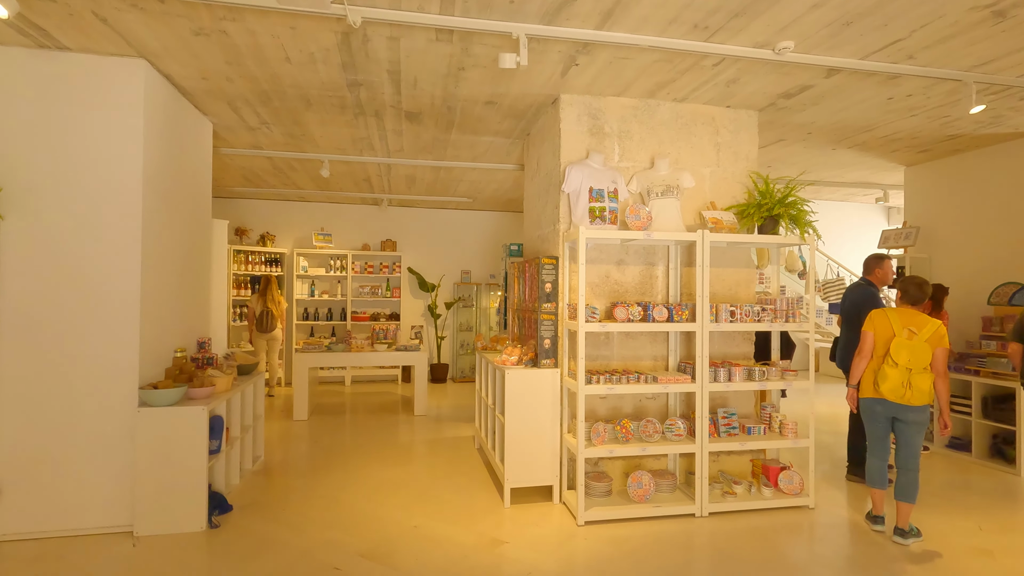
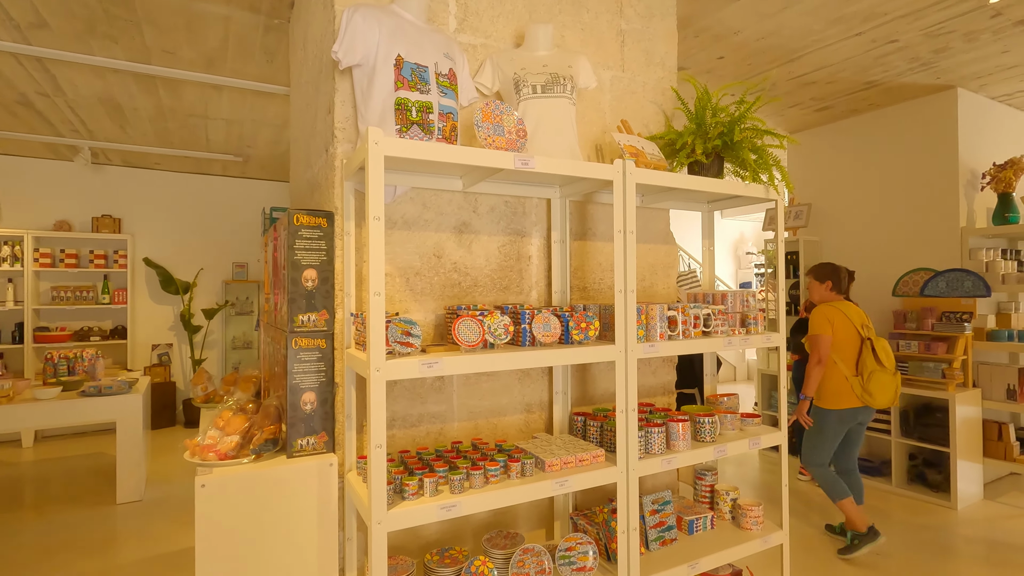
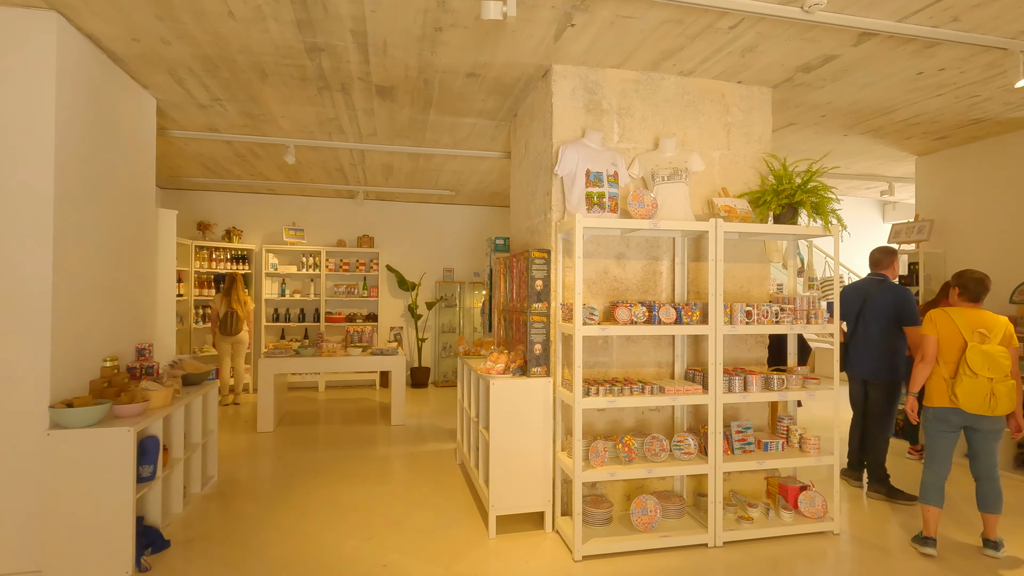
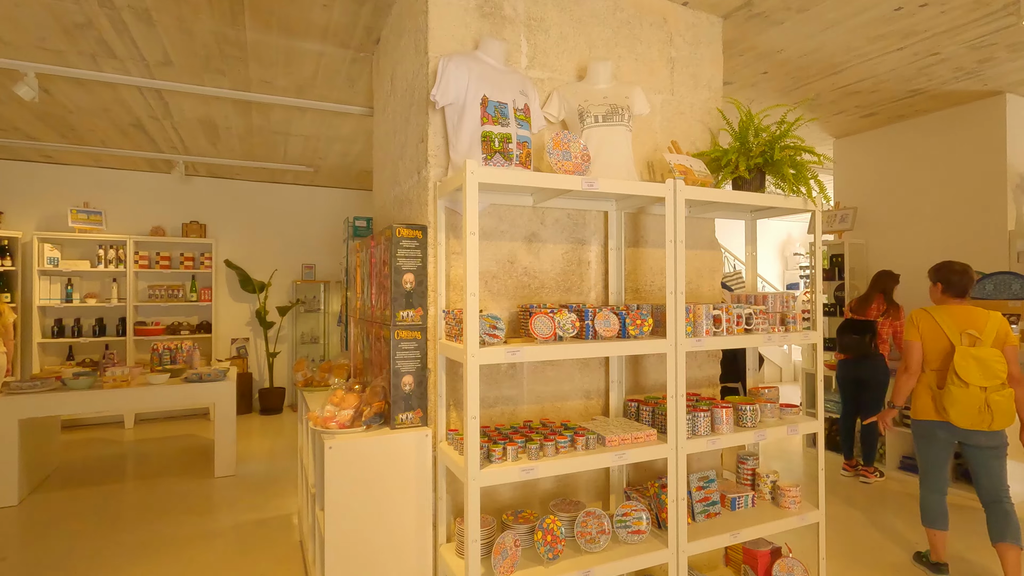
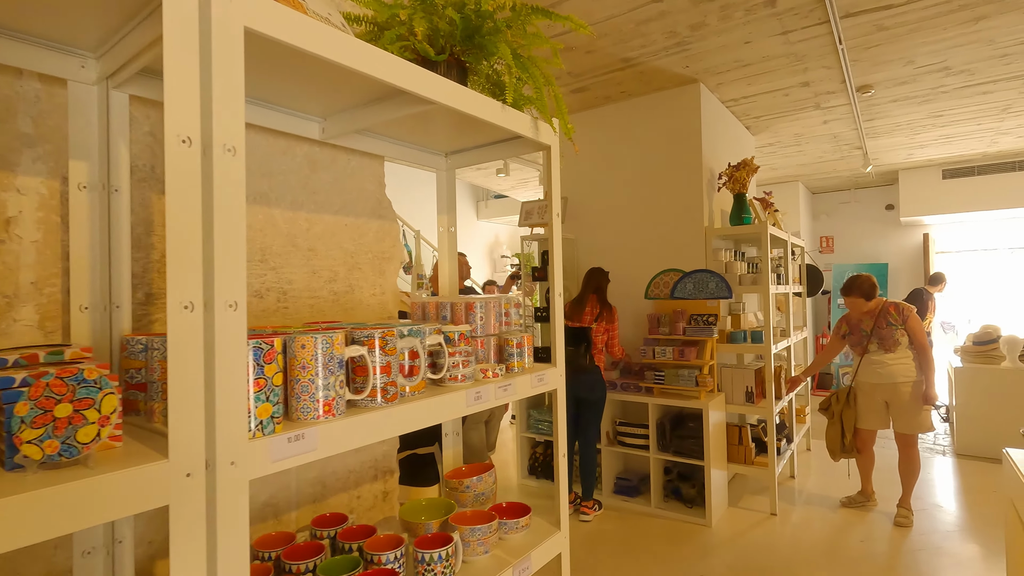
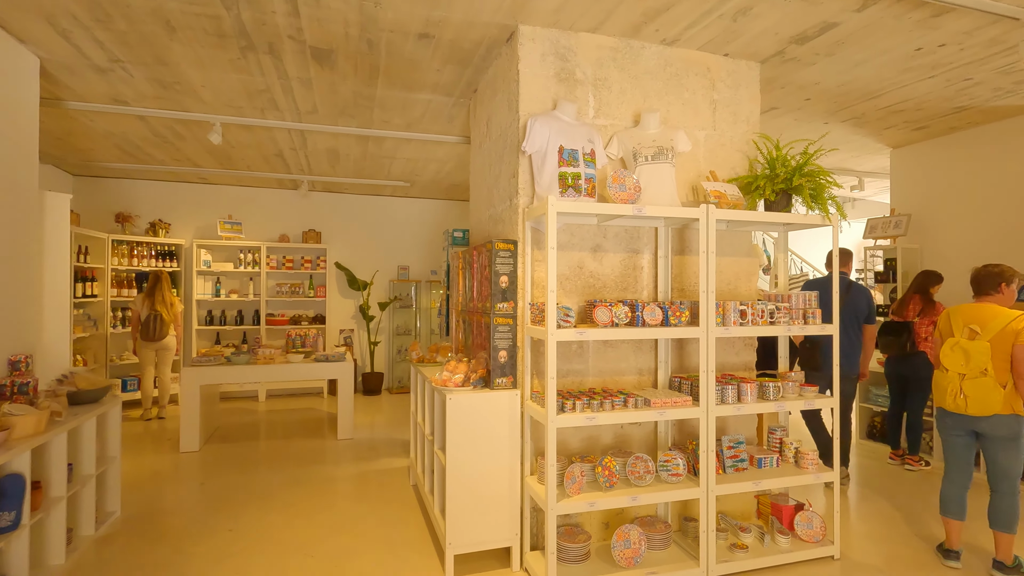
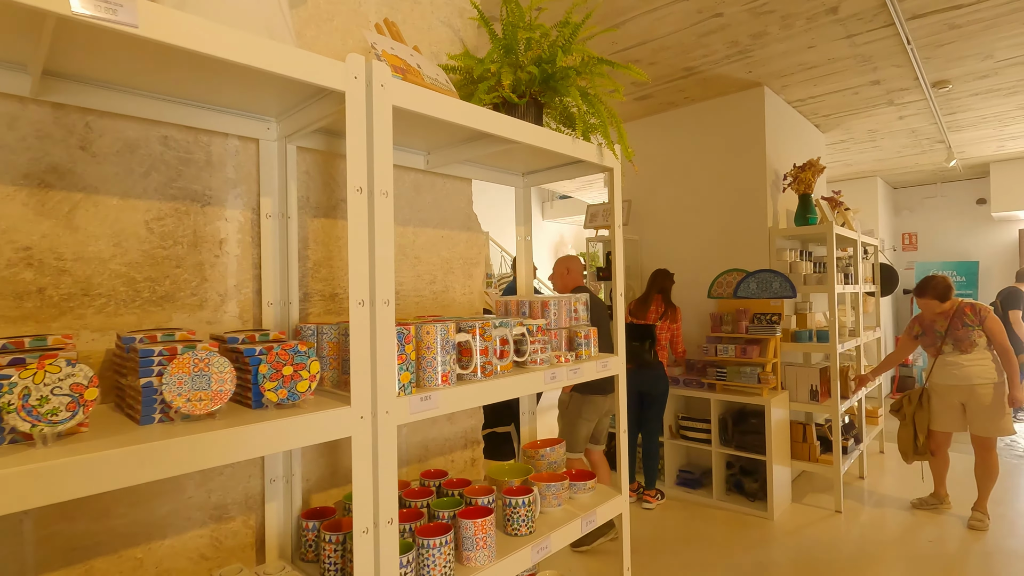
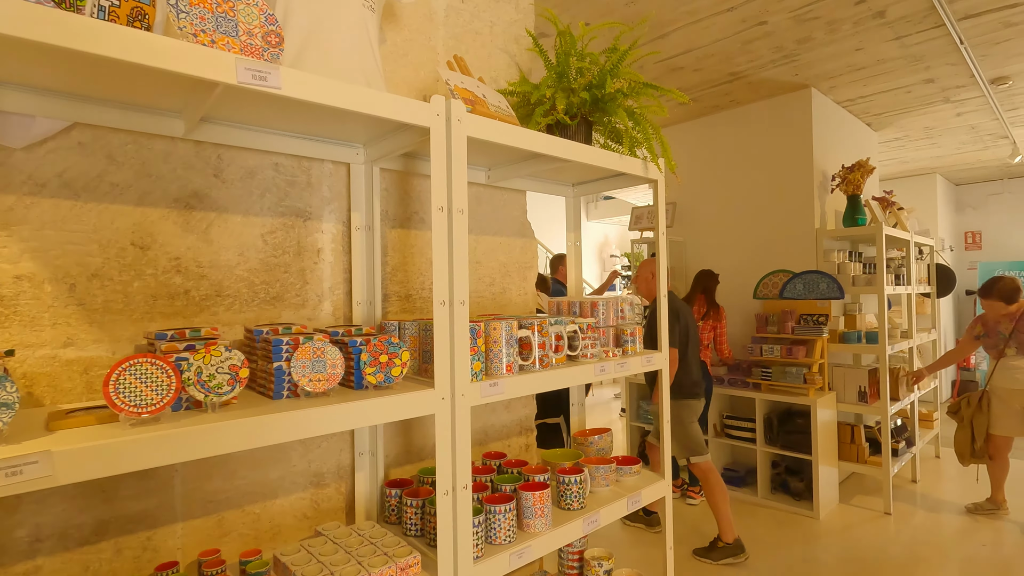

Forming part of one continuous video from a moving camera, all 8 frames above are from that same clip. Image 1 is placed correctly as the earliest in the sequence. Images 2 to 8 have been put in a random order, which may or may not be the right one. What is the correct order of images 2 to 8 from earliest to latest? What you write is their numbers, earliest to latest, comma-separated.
3, 6, 4, 2, 8, 7, 5
